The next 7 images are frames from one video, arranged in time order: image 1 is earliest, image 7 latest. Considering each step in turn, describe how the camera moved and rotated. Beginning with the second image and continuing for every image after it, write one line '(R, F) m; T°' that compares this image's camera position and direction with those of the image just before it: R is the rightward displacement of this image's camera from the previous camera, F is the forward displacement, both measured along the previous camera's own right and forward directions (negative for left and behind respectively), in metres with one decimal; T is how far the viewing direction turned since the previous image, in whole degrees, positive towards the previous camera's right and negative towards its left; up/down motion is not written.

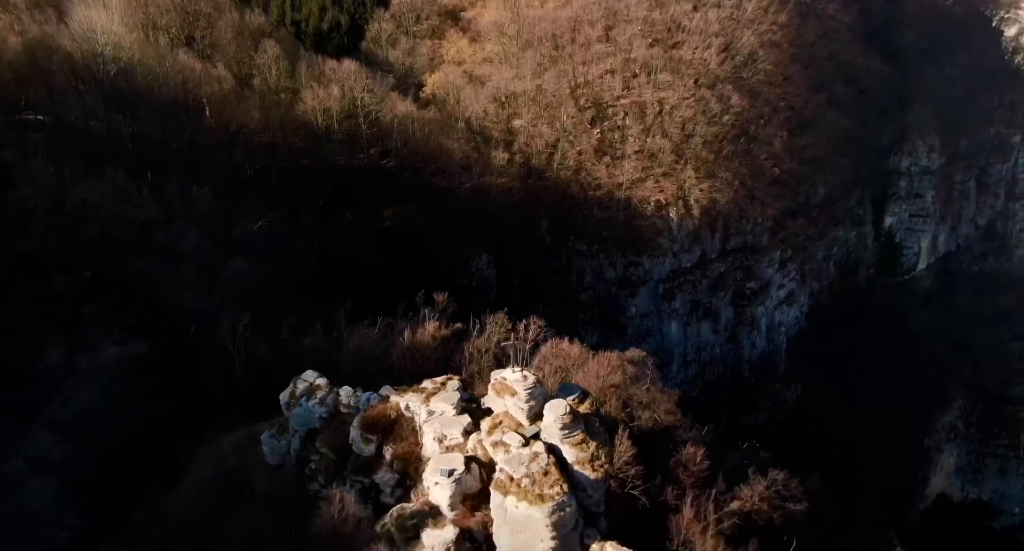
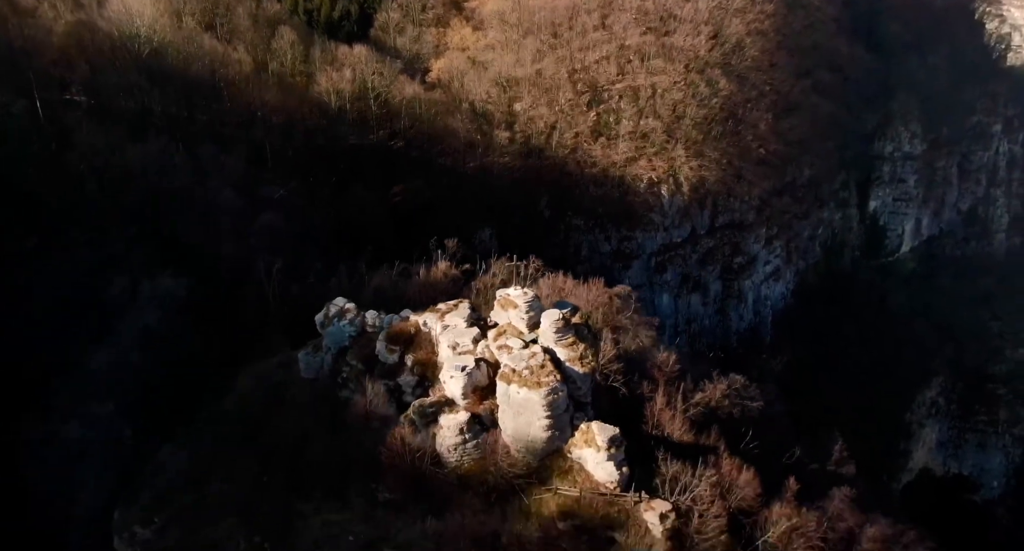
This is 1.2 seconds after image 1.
(-0.1, -3.0) m; 0°
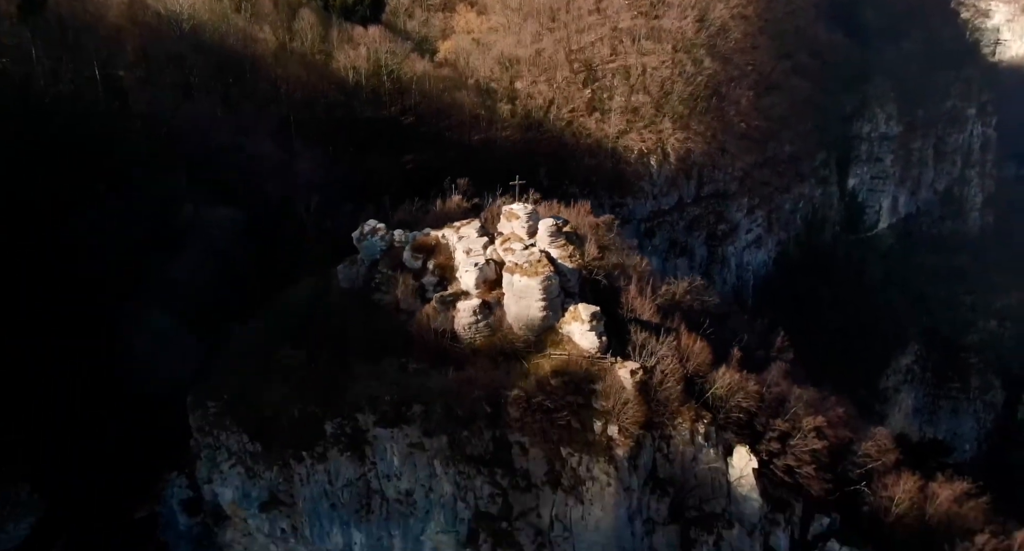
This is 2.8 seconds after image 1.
(-0.1, -4.5) m; 0°
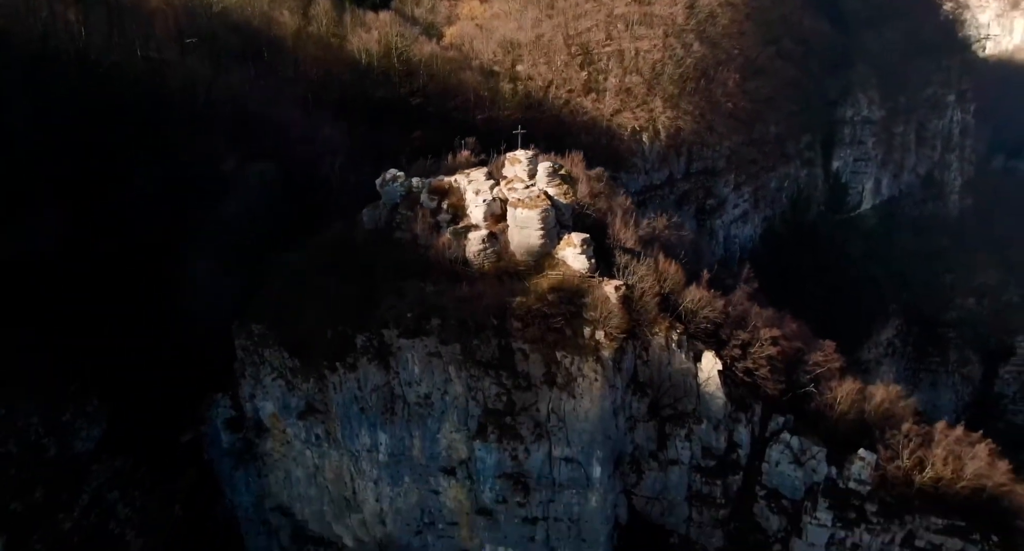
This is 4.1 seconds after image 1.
(-0.1, -3.9) m; 0°
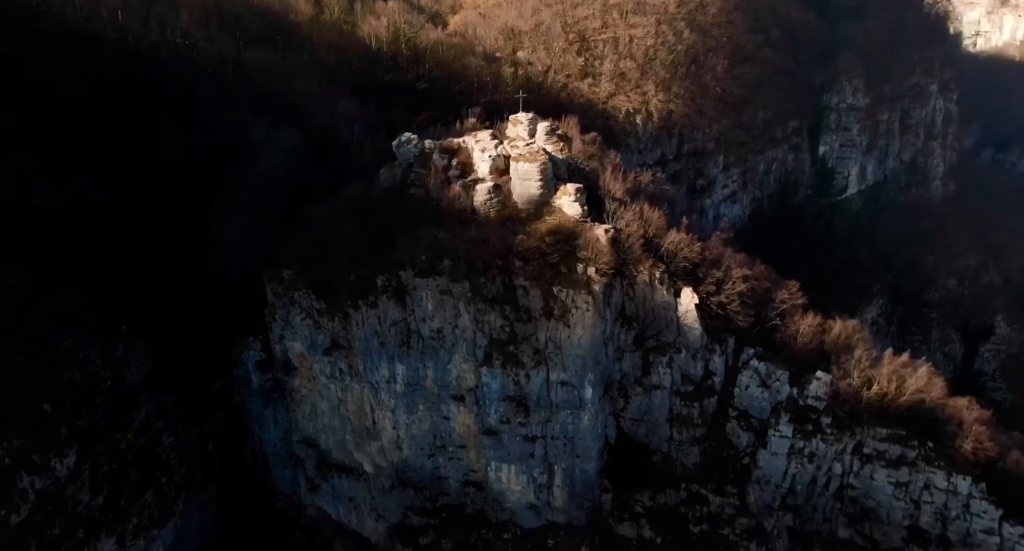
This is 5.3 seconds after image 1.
(-0.1, -3.6) m; 0°
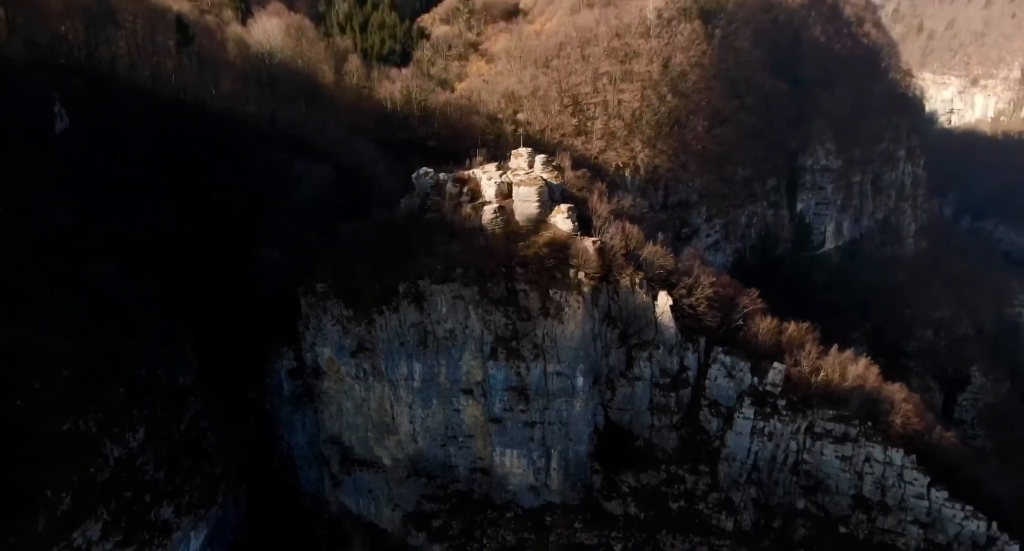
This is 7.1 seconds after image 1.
(-0.2, -5.1) m; 0°
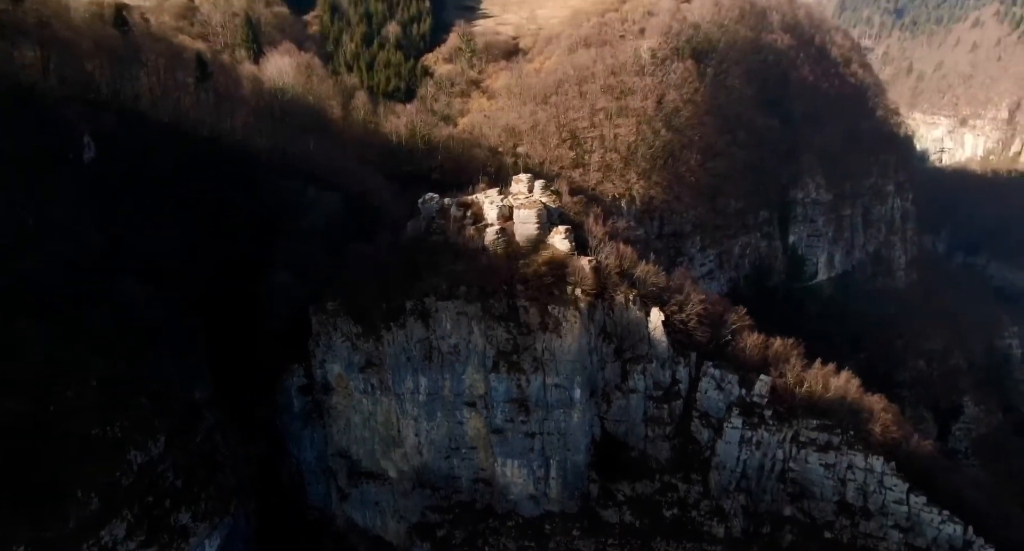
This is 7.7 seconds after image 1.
(-0.1, -2.0) m; 0°
